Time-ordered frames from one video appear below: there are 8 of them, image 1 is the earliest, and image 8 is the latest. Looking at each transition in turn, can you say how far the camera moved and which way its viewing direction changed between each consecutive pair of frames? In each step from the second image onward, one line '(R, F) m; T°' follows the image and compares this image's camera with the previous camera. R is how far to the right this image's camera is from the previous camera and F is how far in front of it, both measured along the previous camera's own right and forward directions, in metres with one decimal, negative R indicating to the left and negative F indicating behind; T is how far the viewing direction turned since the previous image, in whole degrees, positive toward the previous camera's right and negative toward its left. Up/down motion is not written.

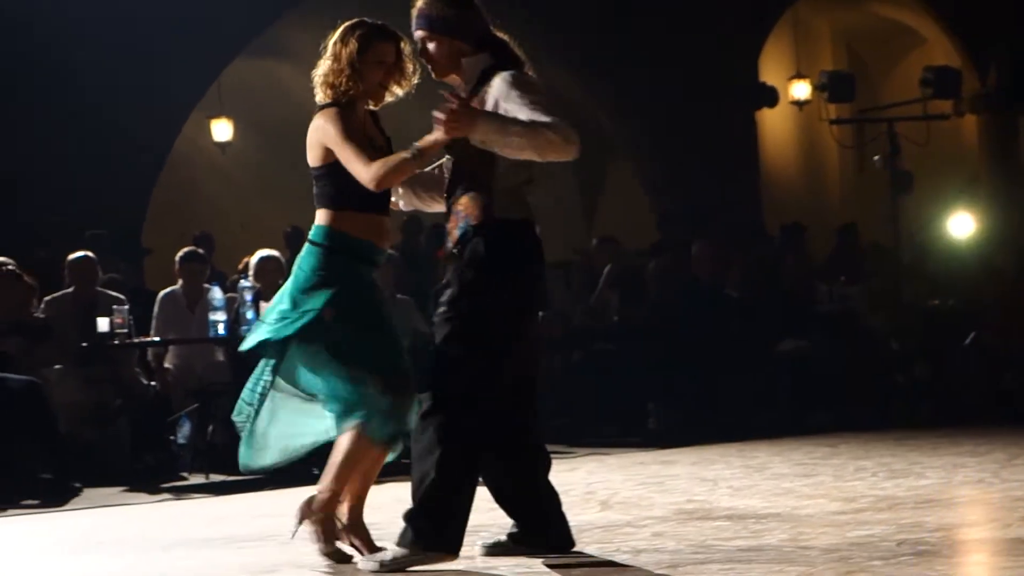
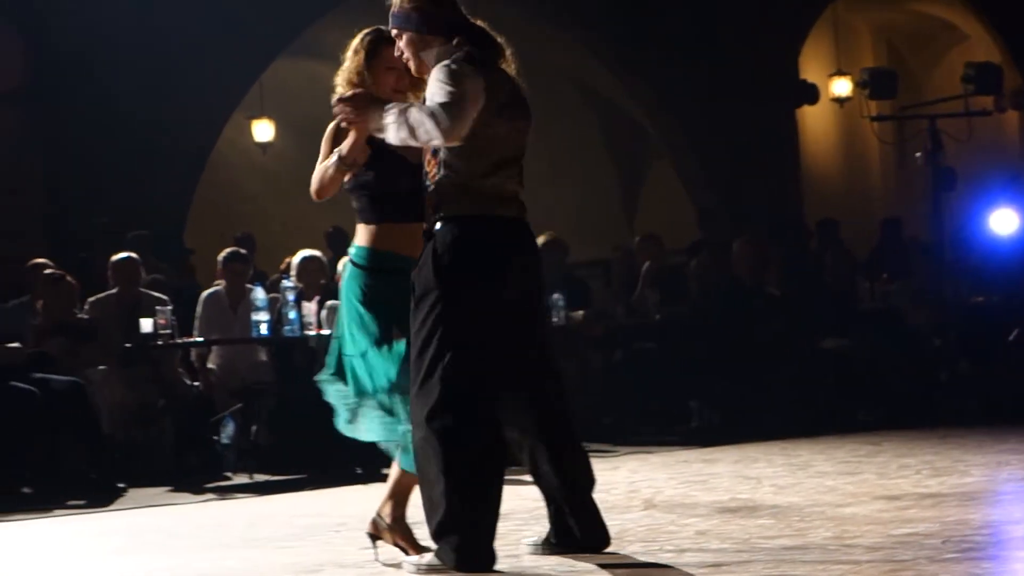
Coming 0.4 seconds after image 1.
(0.0, 0.0) m; -2°
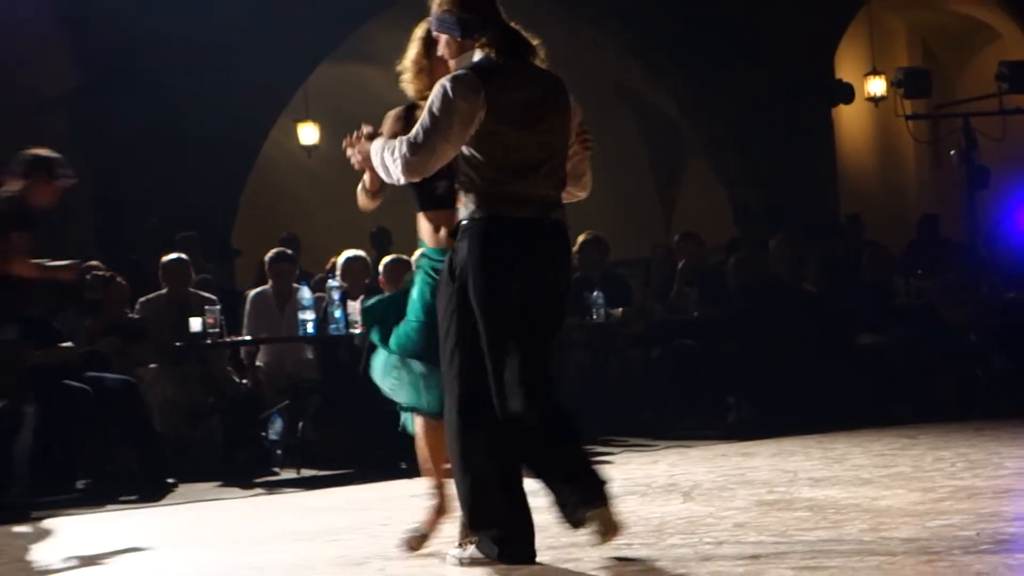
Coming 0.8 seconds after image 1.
(-0.1, -0.2) m; -1°
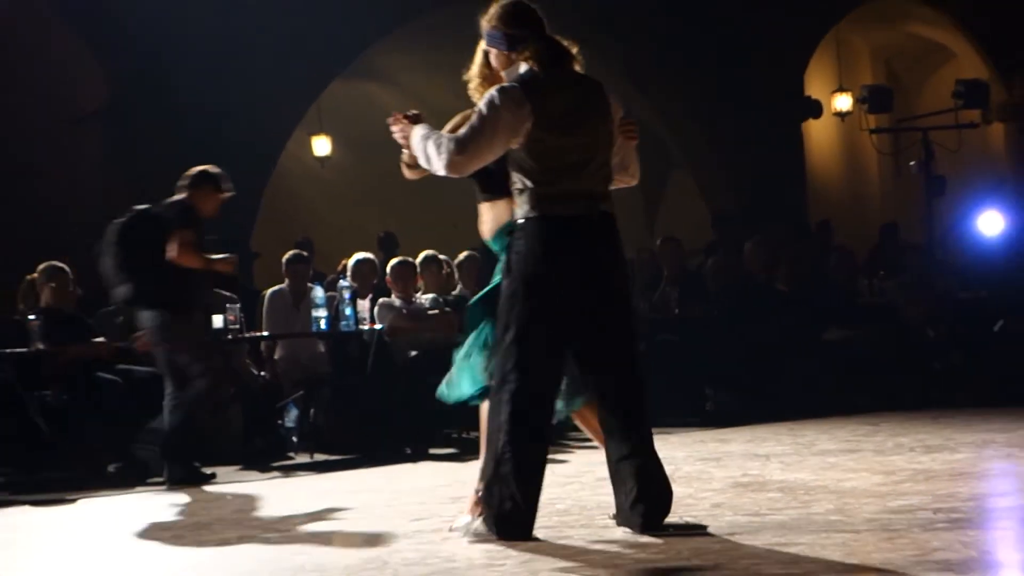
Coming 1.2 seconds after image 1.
(0.0, -0.8) m; 0°
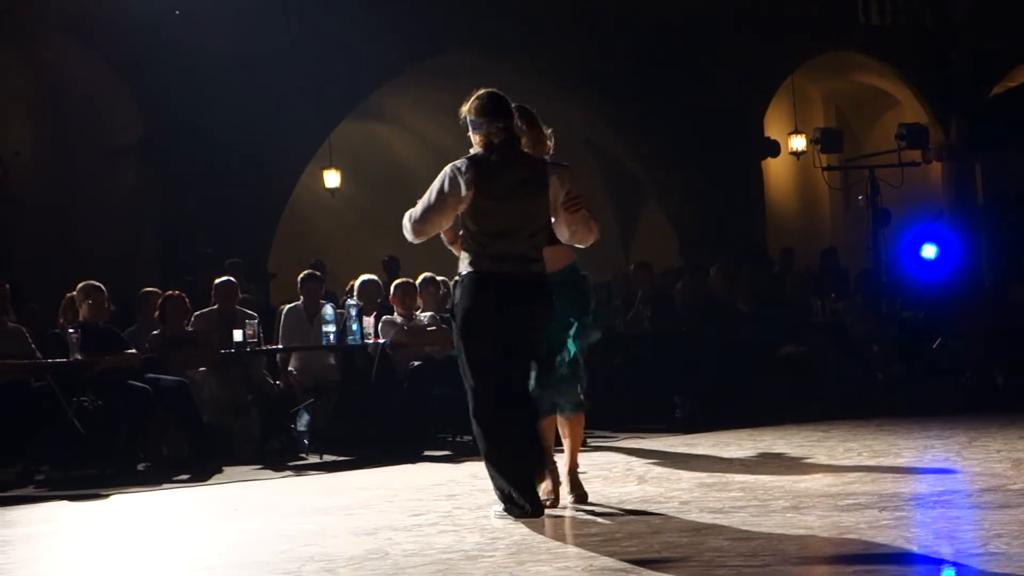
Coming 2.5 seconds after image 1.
(+0.1, -1.1) m; 0°
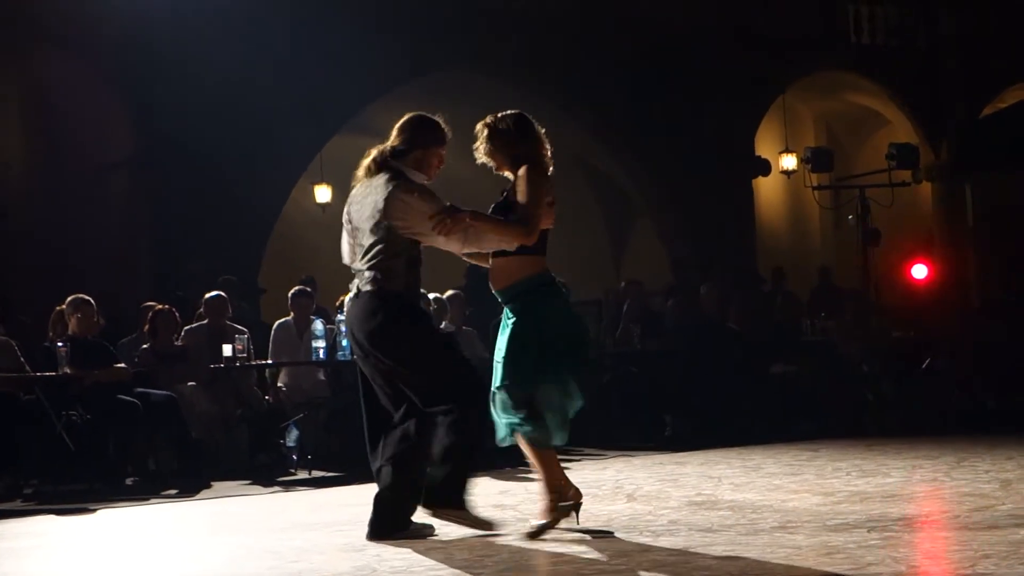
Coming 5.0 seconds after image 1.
(0.0, 0.0) m; 0°
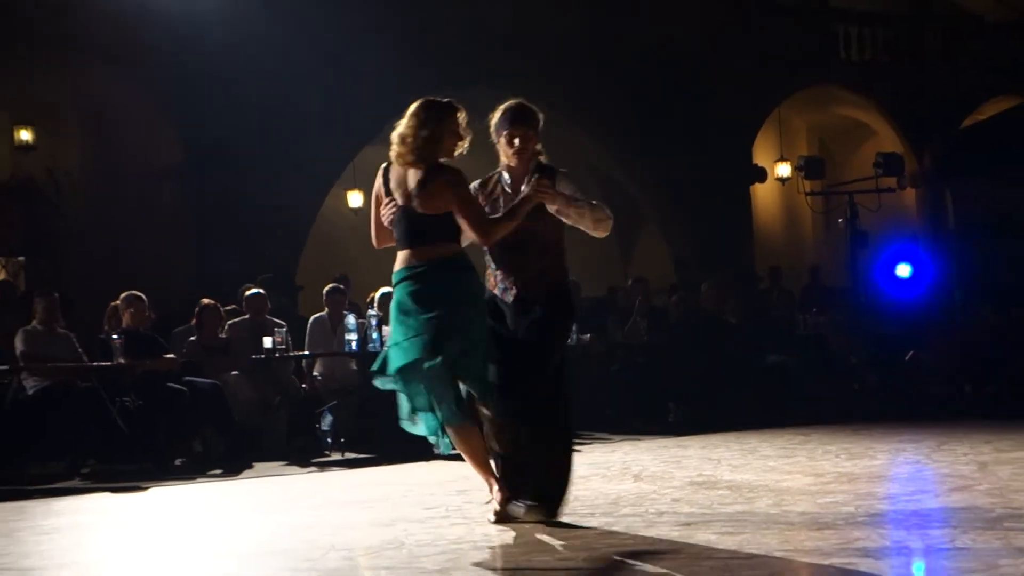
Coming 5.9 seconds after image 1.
(0.0, -0.9) m; -1°
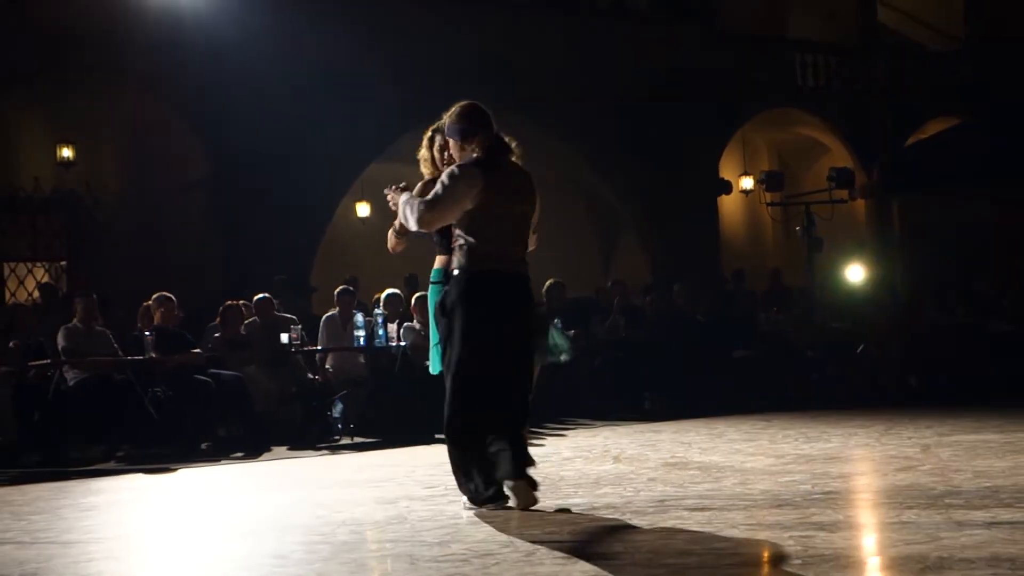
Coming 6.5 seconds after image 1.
(+0.1, -1.3) m; 0°
